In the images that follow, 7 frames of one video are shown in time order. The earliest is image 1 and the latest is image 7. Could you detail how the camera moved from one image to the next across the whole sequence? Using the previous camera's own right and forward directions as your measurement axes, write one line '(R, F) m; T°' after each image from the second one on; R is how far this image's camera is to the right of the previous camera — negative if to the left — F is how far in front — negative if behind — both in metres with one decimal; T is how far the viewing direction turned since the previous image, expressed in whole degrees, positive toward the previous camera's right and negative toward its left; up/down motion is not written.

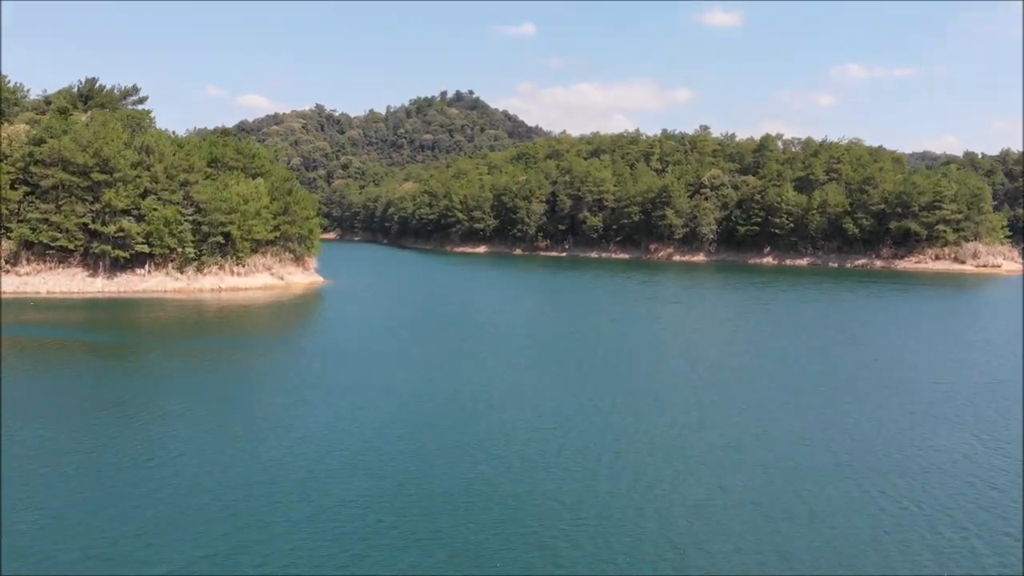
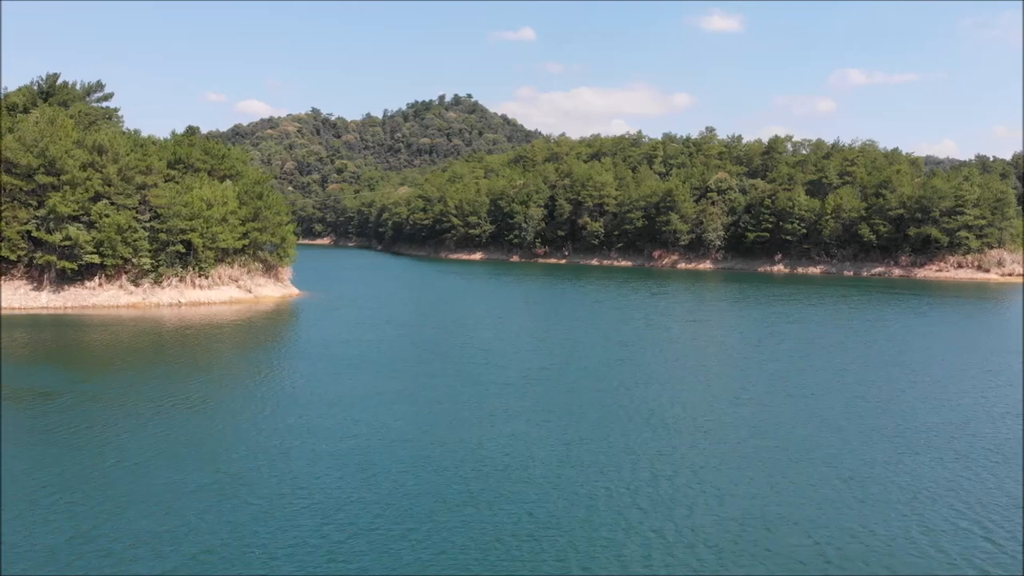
(+0.4, +4.7) m; 0°
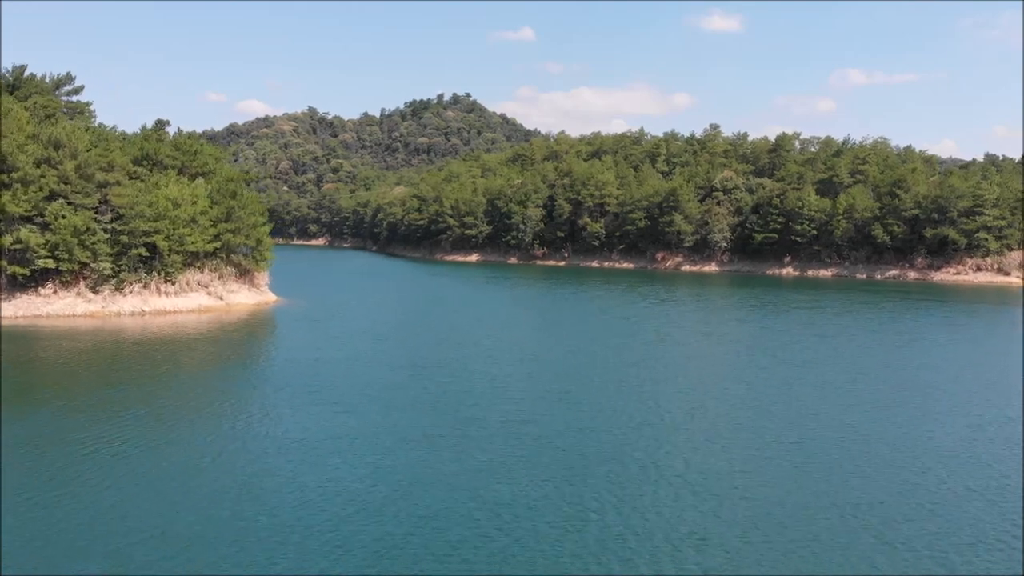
(+0.3, +3.6) m; 0°
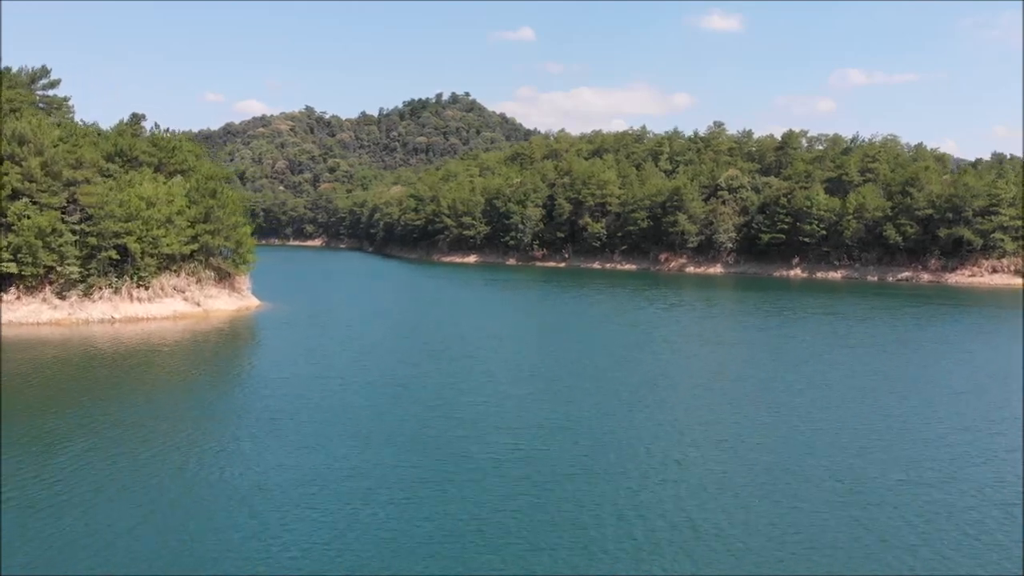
(+0.1, +2.6) m; 0°
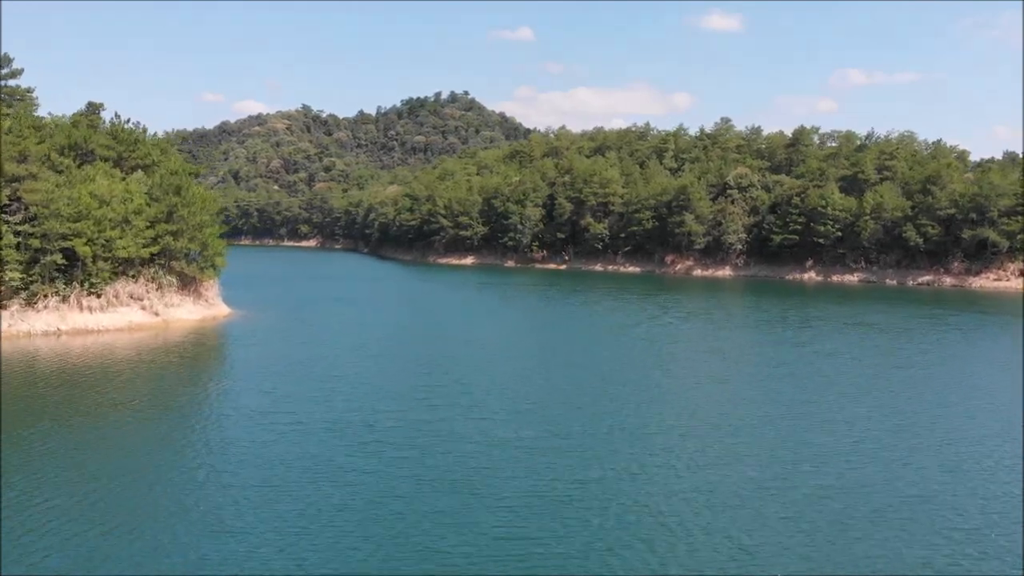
(+0.2, +4.0) m; 0°
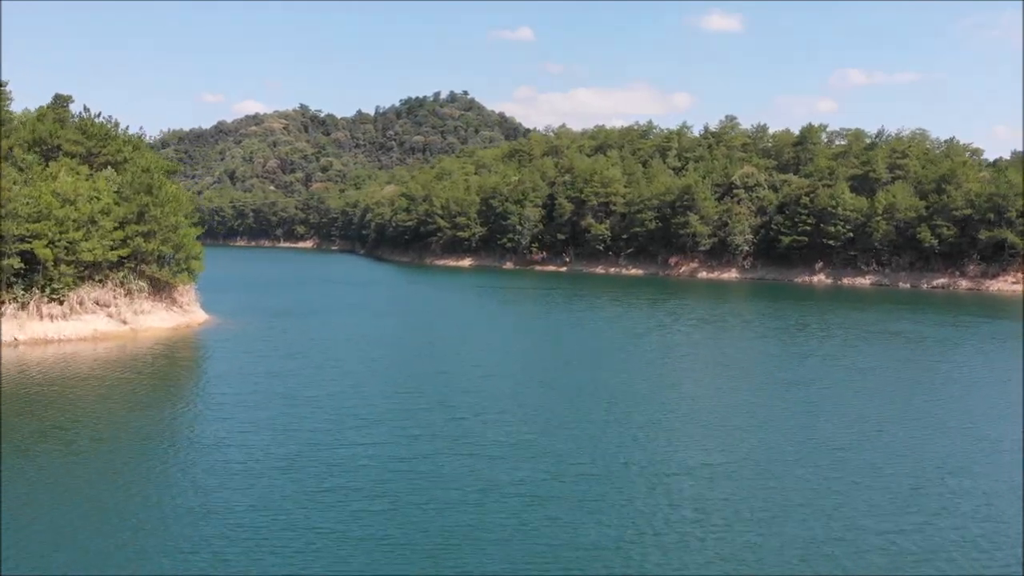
(+0.1, +2.6) m; 0°
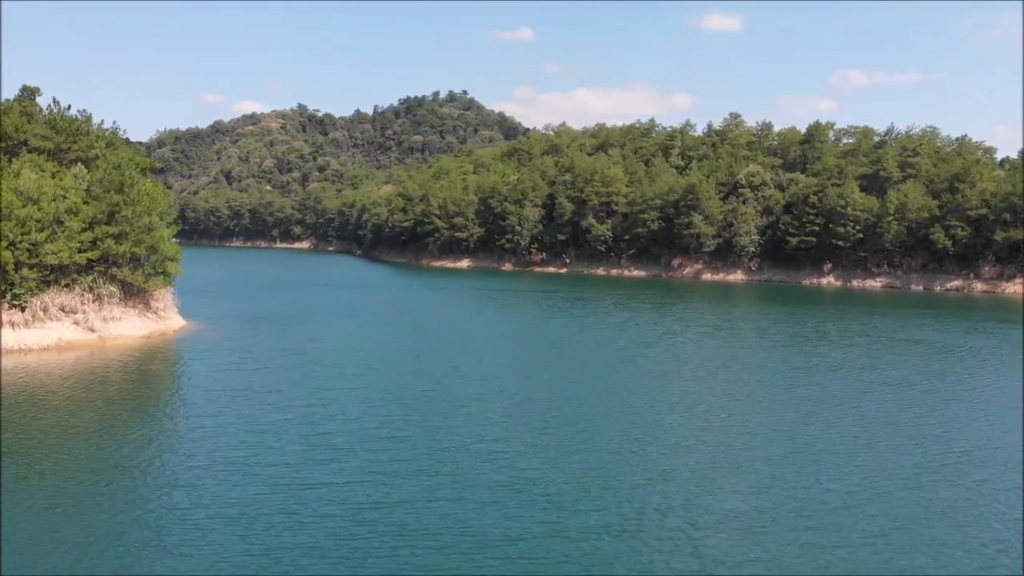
(+0.1, +2.2) m; 0°
